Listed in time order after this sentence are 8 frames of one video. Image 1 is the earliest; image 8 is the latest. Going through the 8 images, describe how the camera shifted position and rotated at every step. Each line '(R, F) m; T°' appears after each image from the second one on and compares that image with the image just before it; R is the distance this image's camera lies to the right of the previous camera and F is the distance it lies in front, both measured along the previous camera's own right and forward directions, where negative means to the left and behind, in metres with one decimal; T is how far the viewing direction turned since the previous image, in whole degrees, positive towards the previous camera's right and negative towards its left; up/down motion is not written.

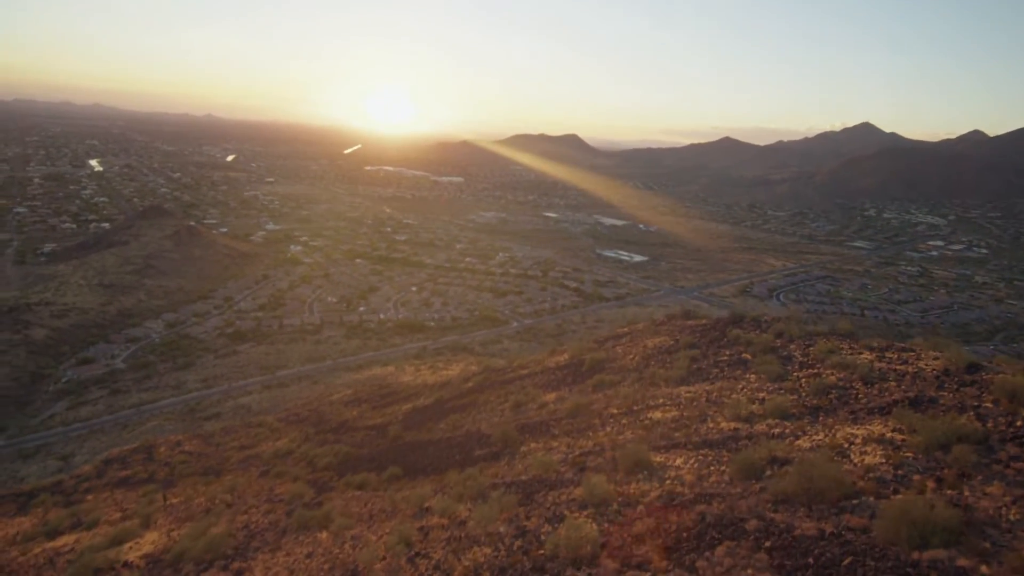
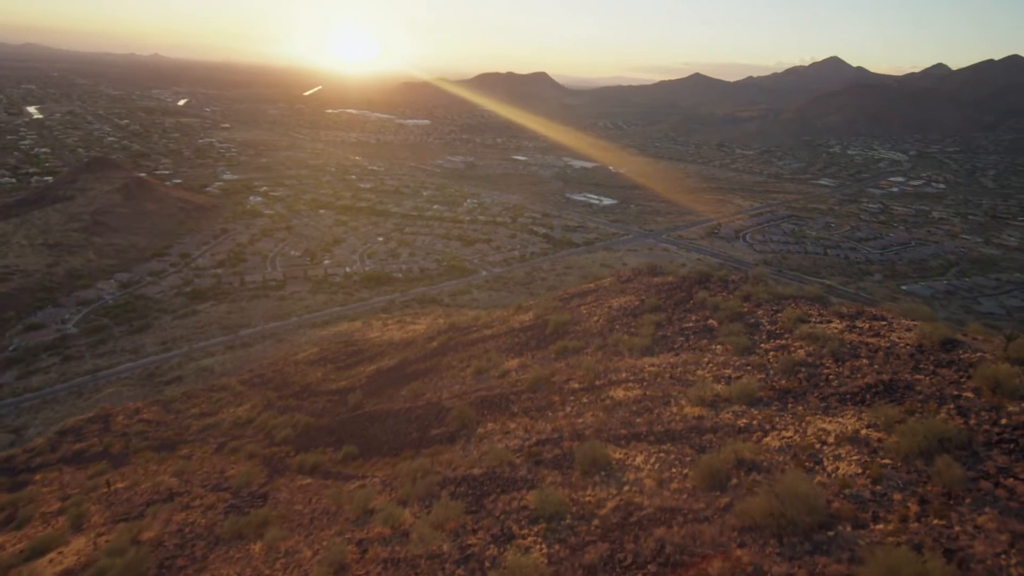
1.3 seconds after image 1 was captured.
(+0.4, +1.0) m; +3°
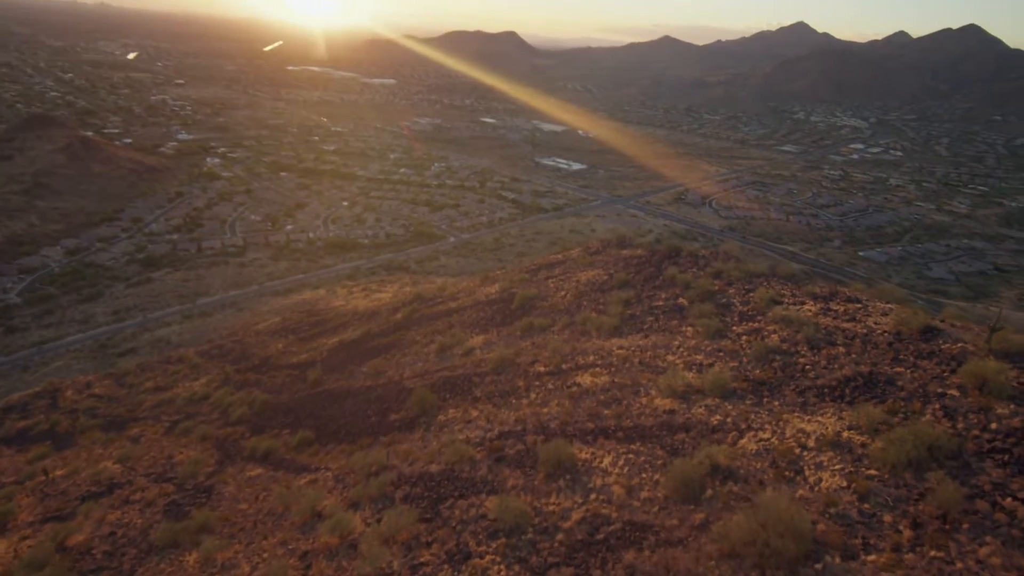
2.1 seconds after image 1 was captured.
(+0.2, +0.8) m; +3°
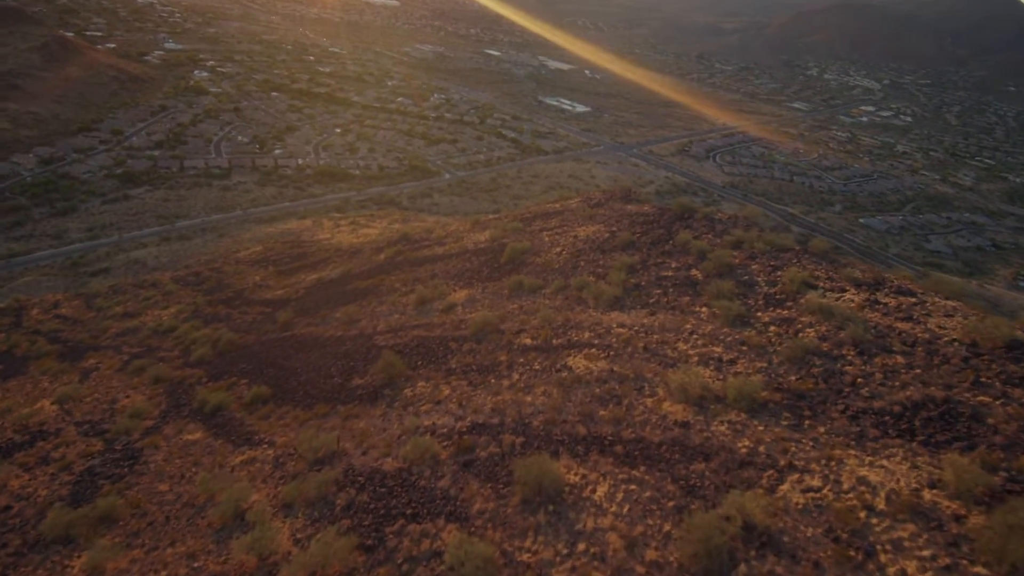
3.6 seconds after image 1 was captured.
(+0.1, +1.9) m; +1°
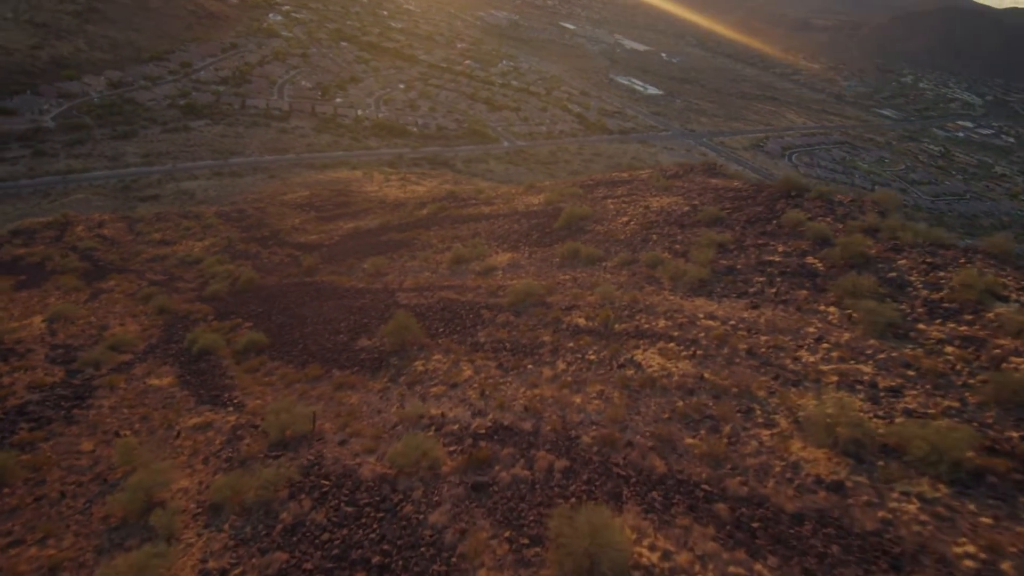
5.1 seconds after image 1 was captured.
(-0.2, +2.5) m; -4°
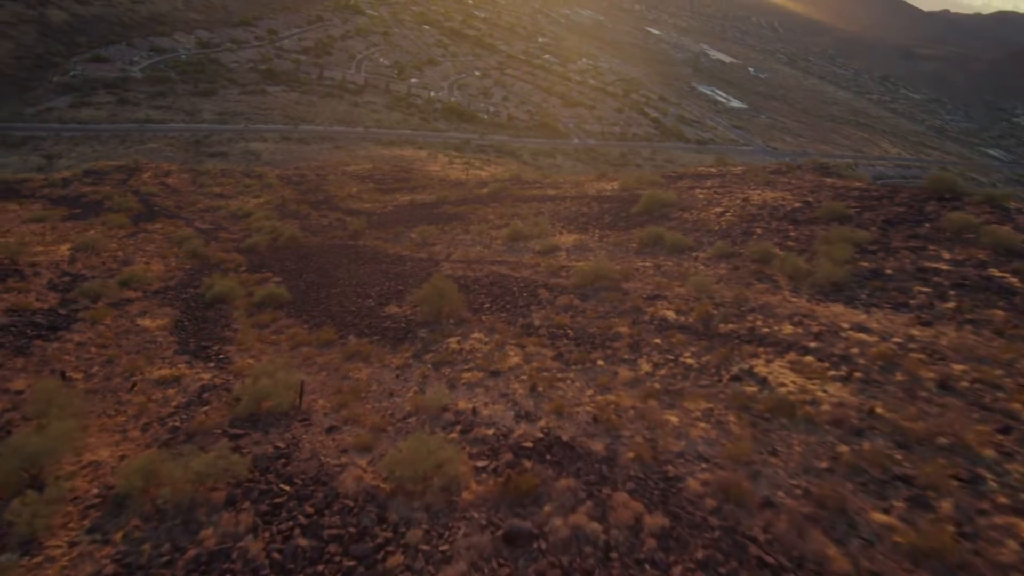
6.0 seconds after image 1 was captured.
(-0.2, +1.9) m; -5°
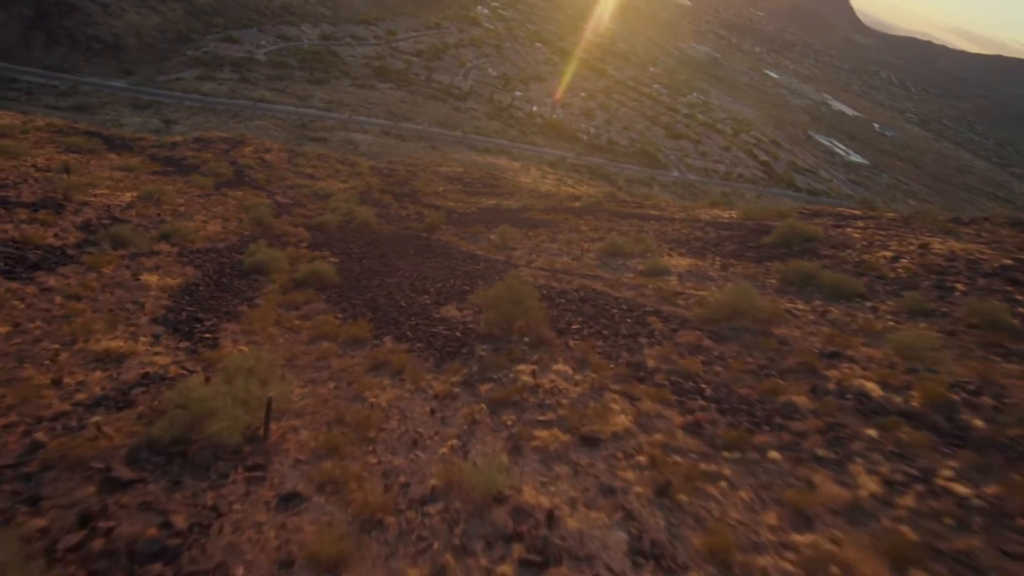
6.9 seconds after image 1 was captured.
(-0.3, +2.1) m; -7°
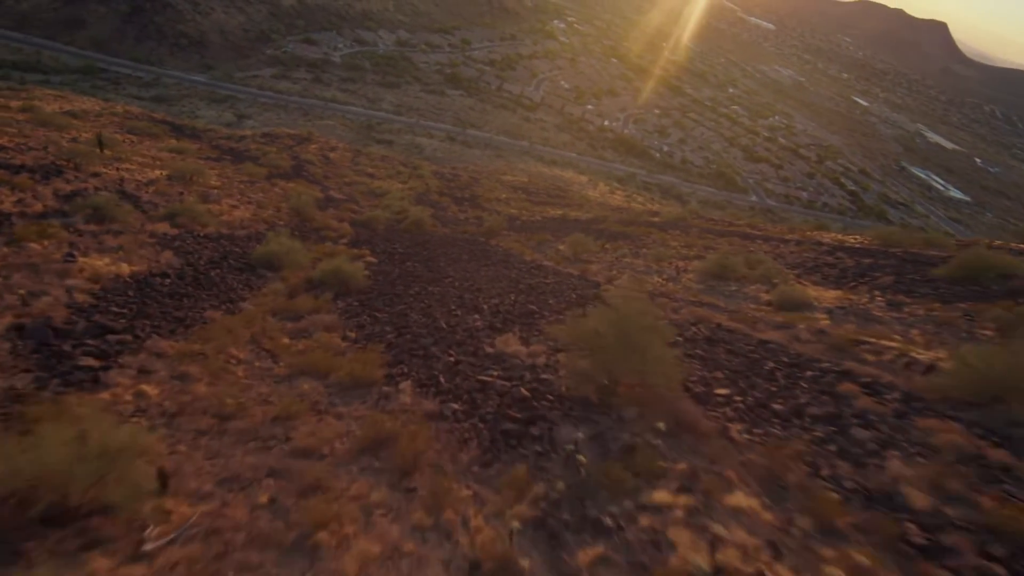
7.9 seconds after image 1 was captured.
(-0.3, +2.2) m; -5°
